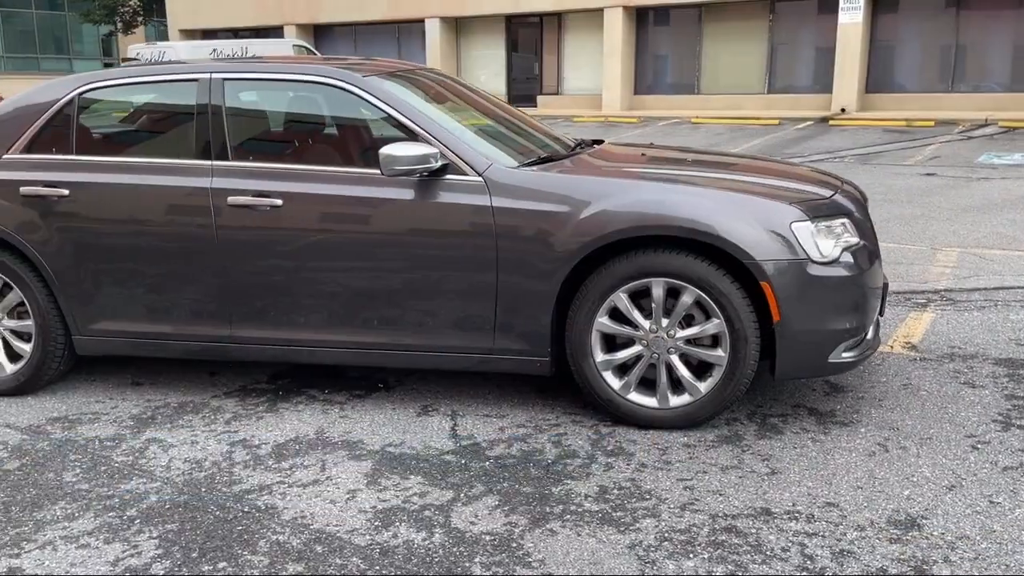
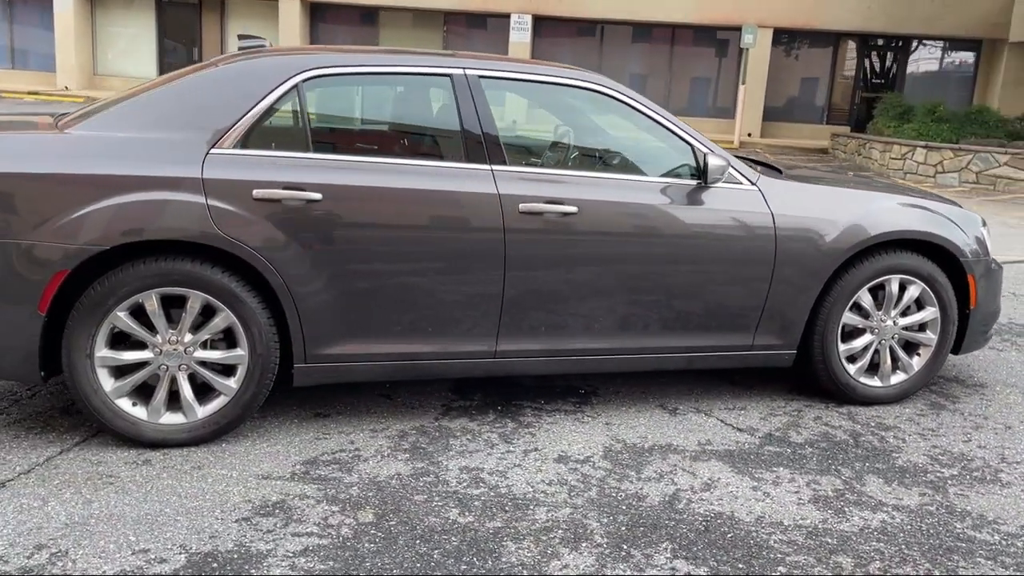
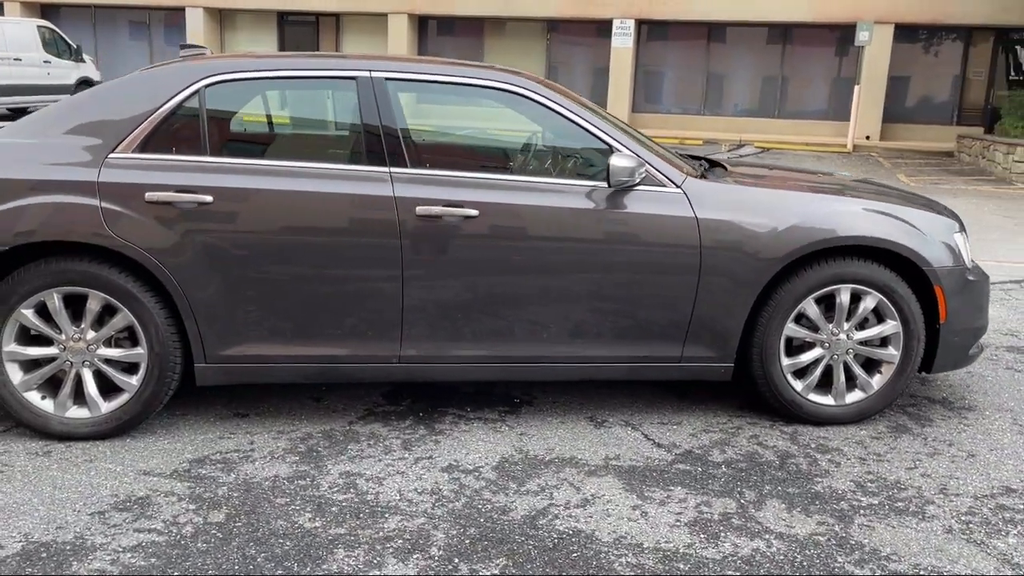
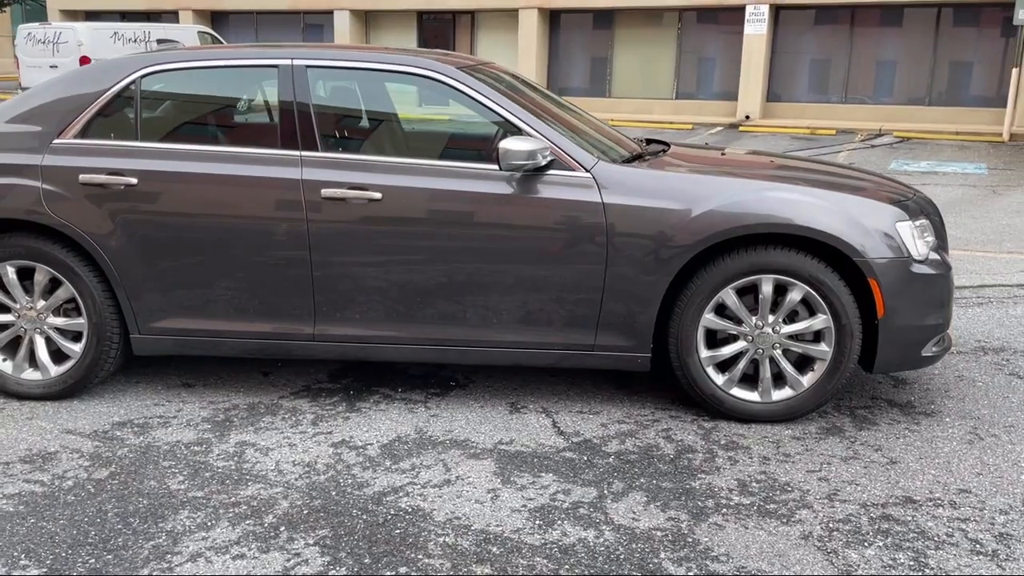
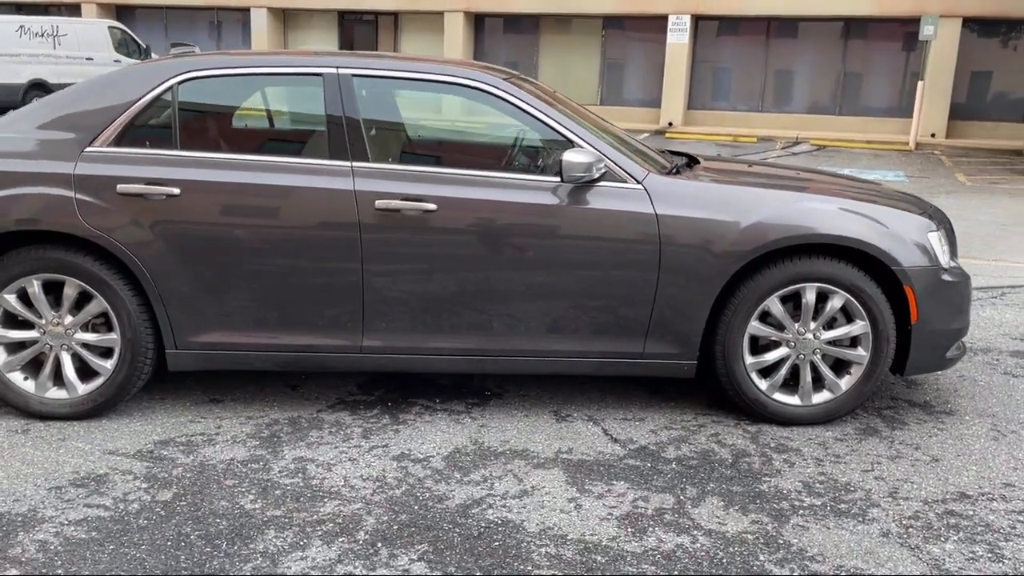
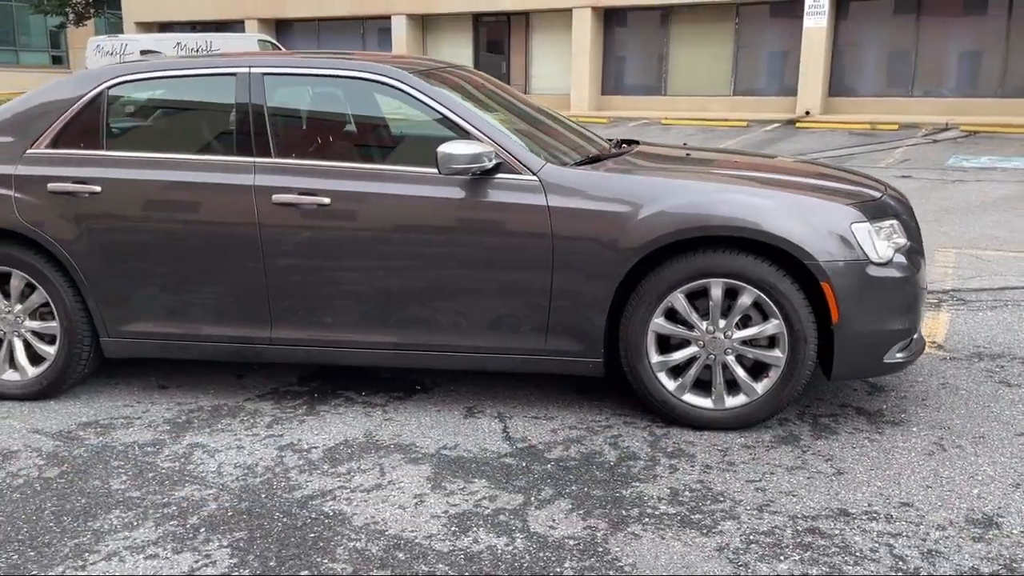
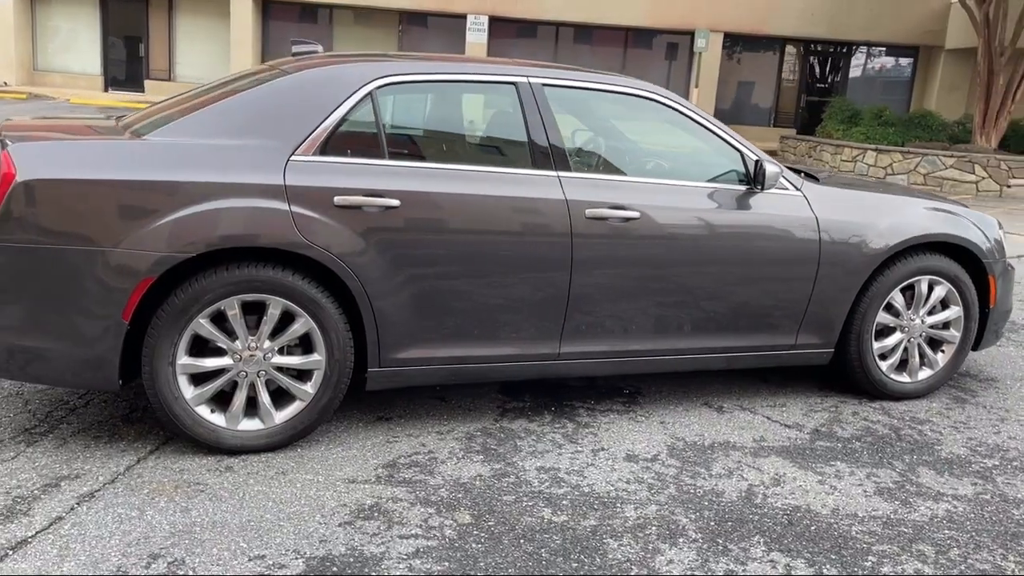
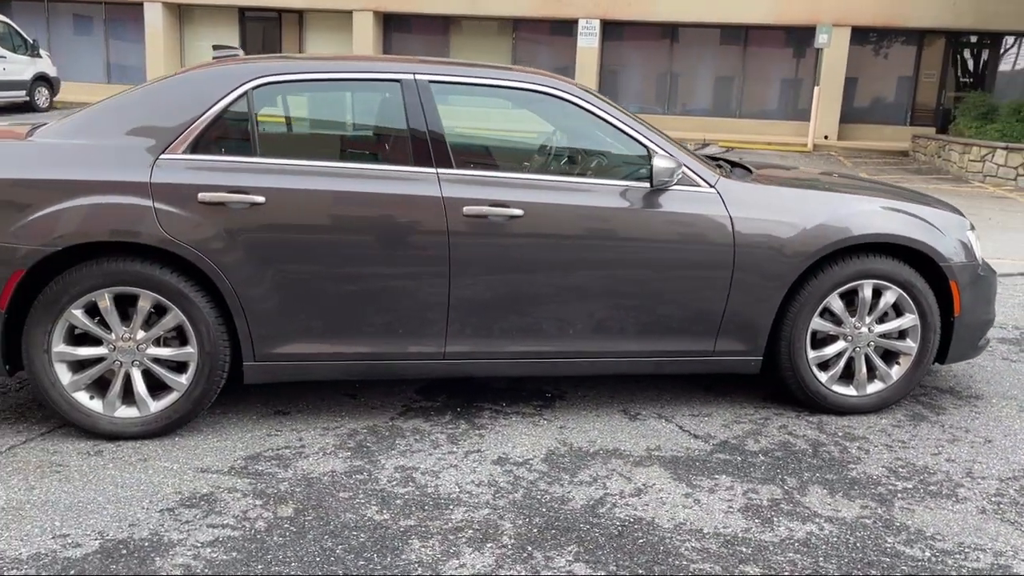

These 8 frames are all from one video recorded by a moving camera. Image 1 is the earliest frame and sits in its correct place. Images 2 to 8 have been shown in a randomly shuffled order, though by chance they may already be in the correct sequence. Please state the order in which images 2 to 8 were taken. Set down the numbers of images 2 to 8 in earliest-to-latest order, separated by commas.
6, 4, 5, 3, 8, 2, 7
